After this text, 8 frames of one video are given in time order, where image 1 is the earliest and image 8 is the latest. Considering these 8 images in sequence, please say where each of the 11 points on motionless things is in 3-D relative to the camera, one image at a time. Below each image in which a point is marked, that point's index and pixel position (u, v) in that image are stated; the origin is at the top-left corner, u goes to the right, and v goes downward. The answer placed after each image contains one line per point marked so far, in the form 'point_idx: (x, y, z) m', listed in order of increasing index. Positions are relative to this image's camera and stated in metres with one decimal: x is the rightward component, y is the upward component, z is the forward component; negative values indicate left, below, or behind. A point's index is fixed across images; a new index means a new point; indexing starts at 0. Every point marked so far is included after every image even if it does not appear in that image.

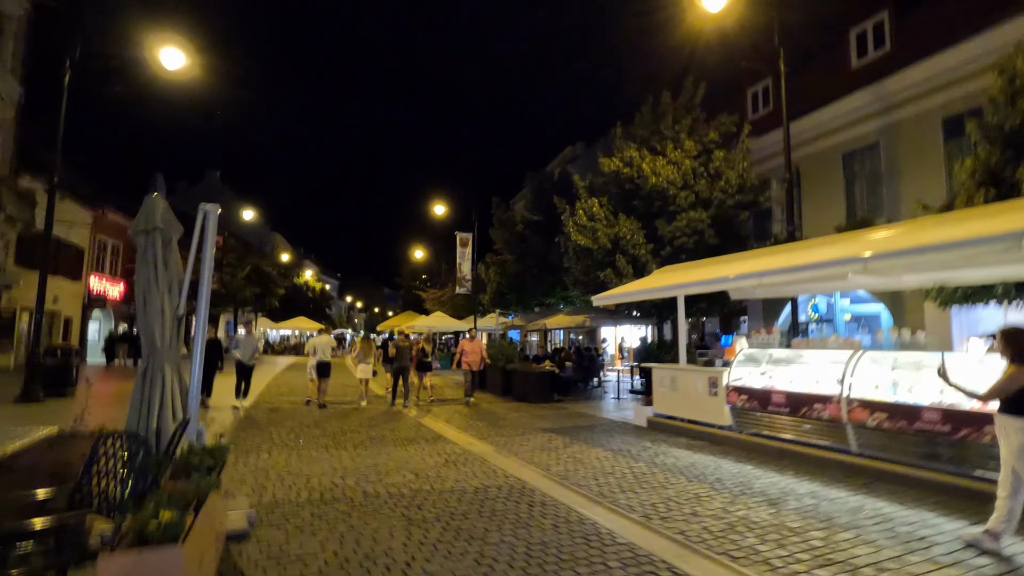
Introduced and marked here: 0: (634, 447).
0: (+2.2, -2.9, +9.8) m
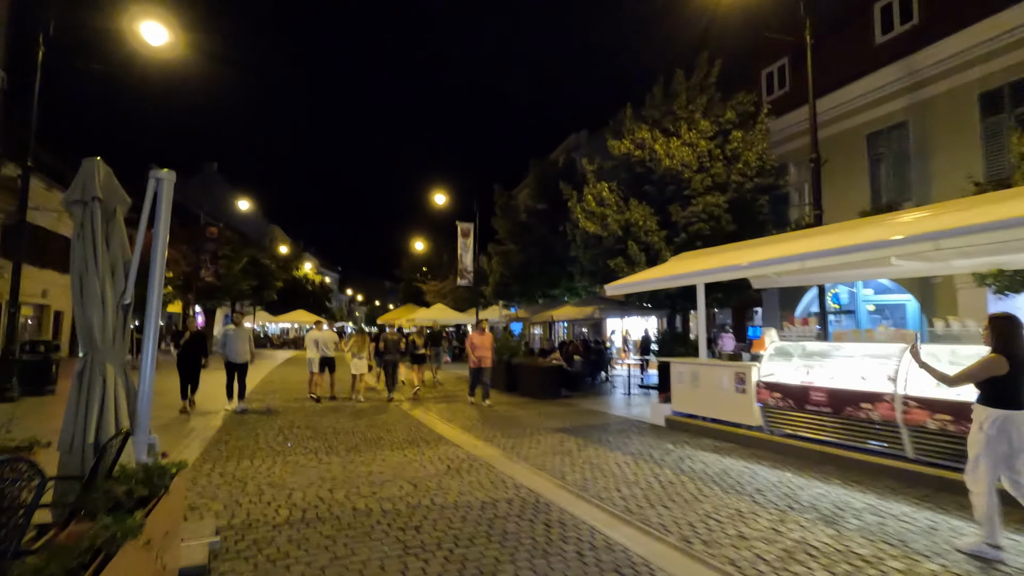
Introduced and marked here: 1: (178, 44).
0: (+2.4, -2.7, +8.9) m
1: (-9.6, +7.0, +15.4) m
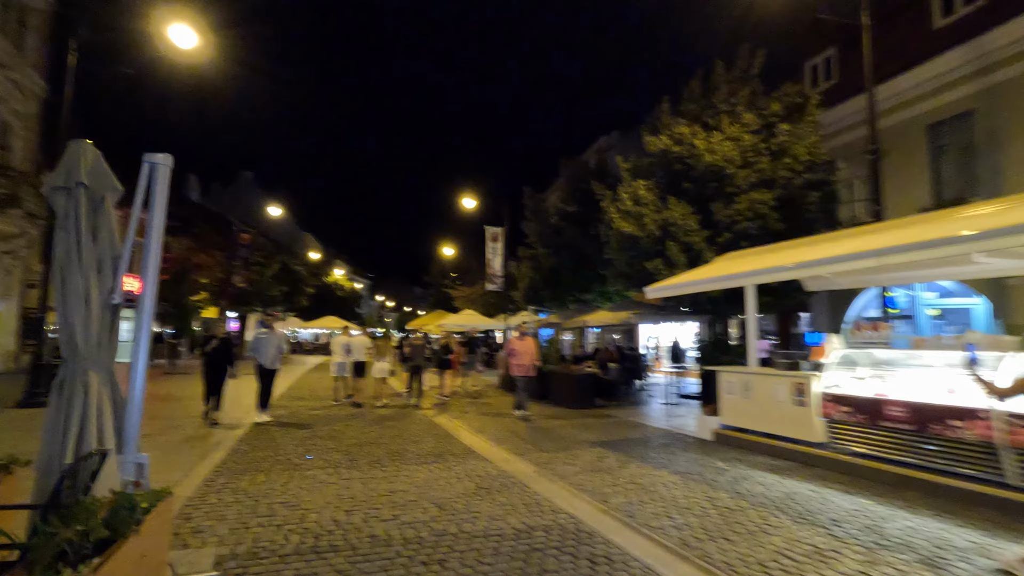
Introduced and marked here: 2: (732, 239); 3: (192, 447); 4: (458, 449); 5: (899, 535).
0: (+2.9, -2.7, +8.1) m
1: (-8.7, +6.9, +15.2) m
2: (+6.0, +1.3, +14.7) m
3: (-5.3, -2.7, +8.9) m
4: (-0.9, -2.8, +9.4) m
5: (+3.9, -2.5, +5.4) m
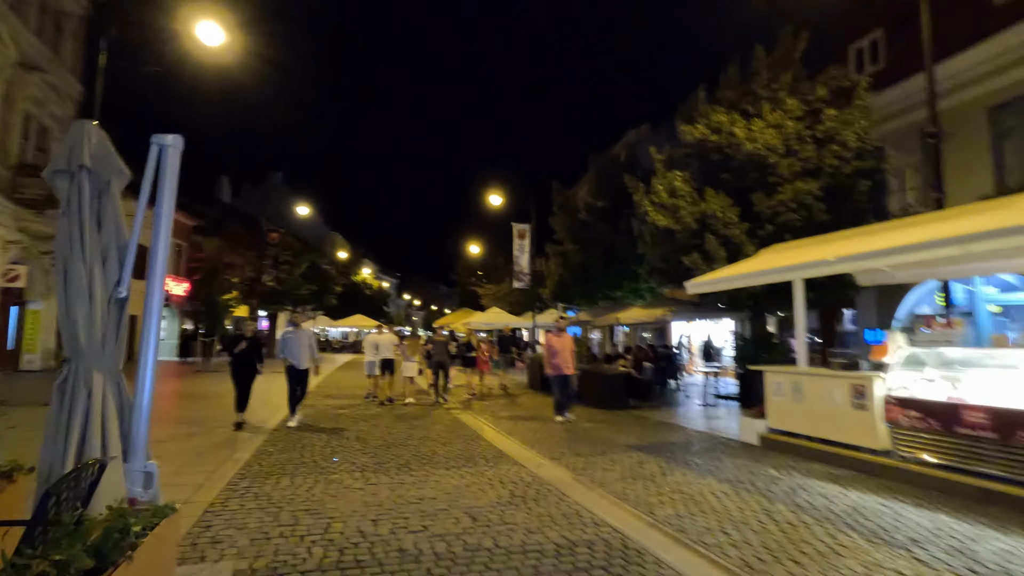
0: (+3.4, -2.6, +7.4) m
1: (-7.9, +6.9, +15.1) m
2: (+6.8, +1.5, +13.9) m
3: (-4.8, -2.6, +8.7) m
4: (-0.4, -2.7, +9.0) m
5: (+4.2, -2.4, +4.7) m
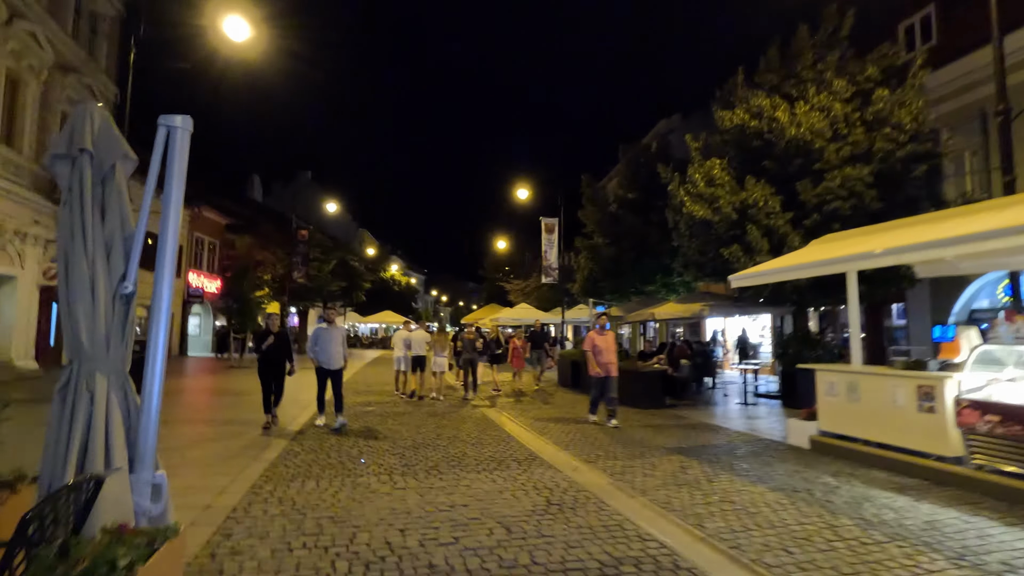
0: (+3.8, -2.5, +6.9) m
1: (-7.1, +7.0, +15.0) m
2: (+7.6, +1.6, +13.1) m
3: (-4.3, -2.5, +8.5) m
4: (+0.2, -2.7, +8.6) m
5: (+4.5, -2.3, +4.1) m
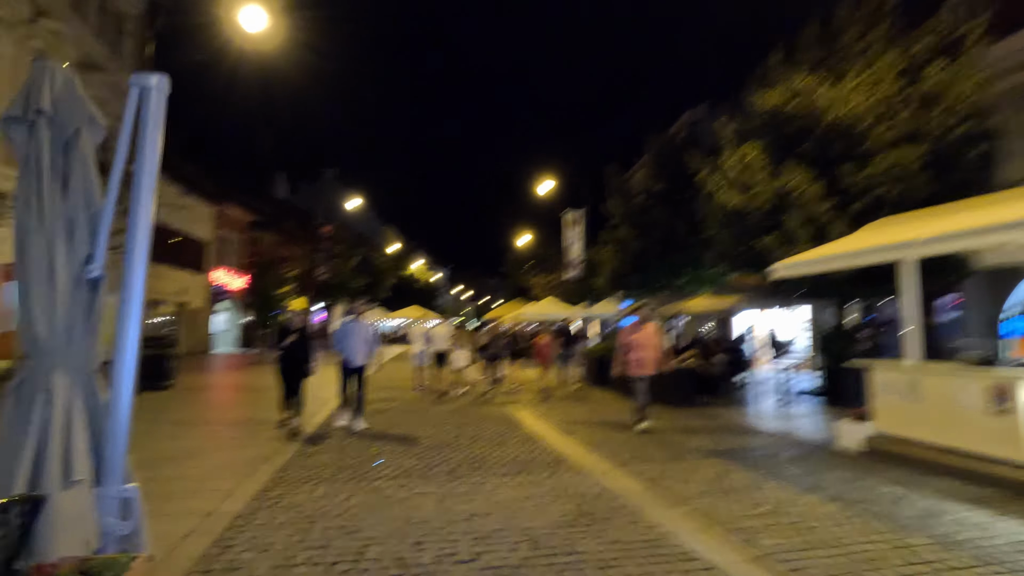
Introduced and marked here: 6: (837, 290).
0: (+4.1, -2.4, +6.1) m
1: (-6.5, +7.2, +14.7) m
2: (+8.1, +1.8, +12.2) m
3: (-3.9, -2.4, +8.2) m
4: (+0.5, -2.5, +8.1) m
5: (+4.7, -2.2, +3.4) m
6: (+8.0, 0.0, +13.2) m
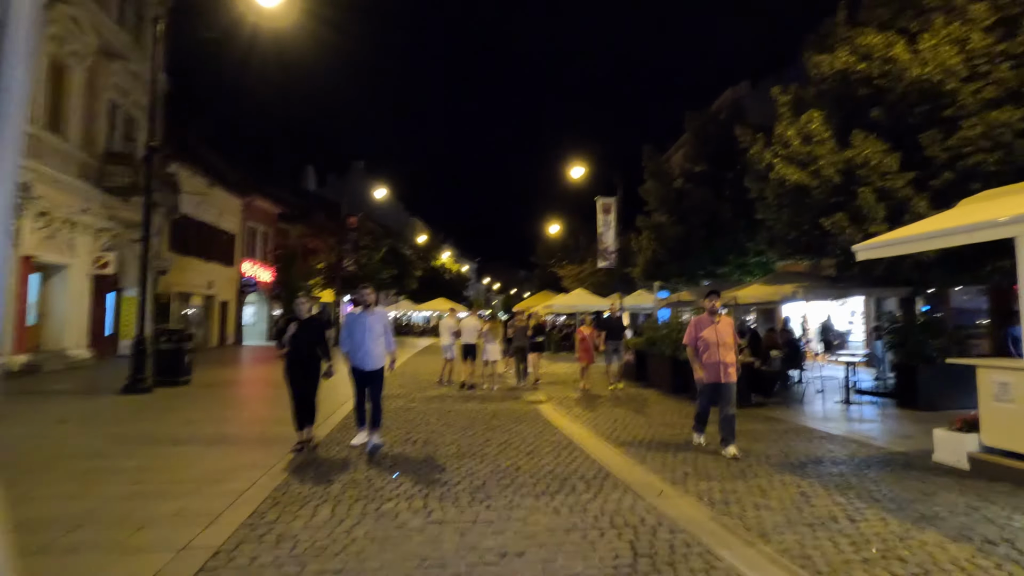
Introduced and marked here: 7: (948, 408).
0: (+4.5, -2.2, +4.8) m
1: (-5.7, +7.4, +13.8) m
2: (+8.8, +2.1, +10.6) m
3: (-3.4, -2.3, +7.3) m
4: (+1.0, -2.3, +6.9) m
5: (+4.9, -2.0, +2.0) m
6: (+8.7, +0.3, +11.6) m
7: (+9.4, -2.6, +11.5) m
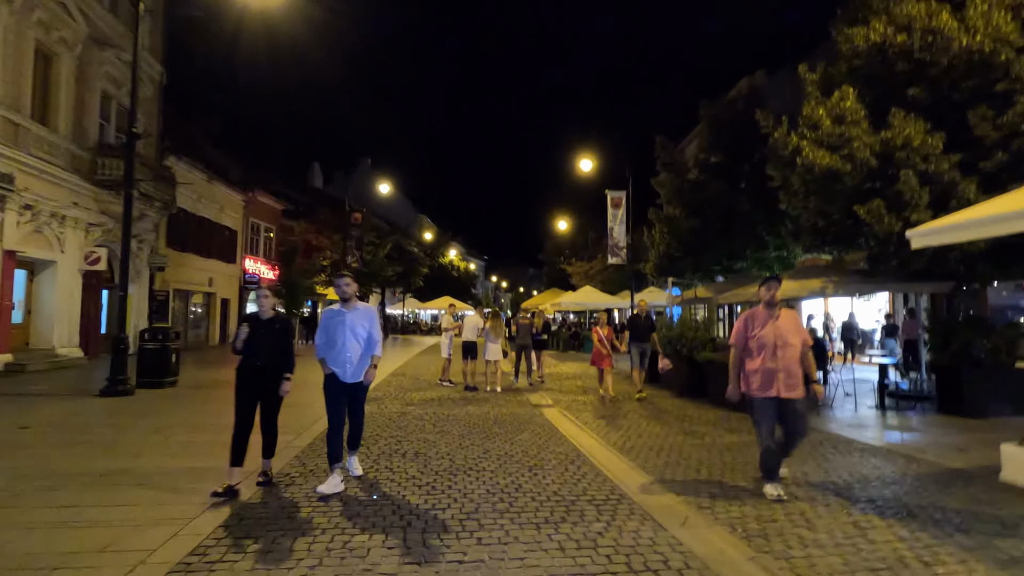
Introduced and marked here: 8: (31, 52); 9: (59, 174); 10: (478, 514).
0: (+4.4, -2.1, +3.8) m
1: (-5.6, +7.5, +13.0) m
2: (+8.8, +2.2, +9.5) m
3: (-3.4, -2.2, +6.4) m
4: (+1.0, -2.3, +6.0) m
5: (+4.8, -2.0, +1.0) m
6: (+8.8, +0.4, +10.6) m
7: (+9.4, -2.5, +10.4) m
8: (-14.8, +7.3, +16.5) m
9: (-14.9, +3.7, +17.5) m
10: (-0.3, -2.2, +5.2) m
